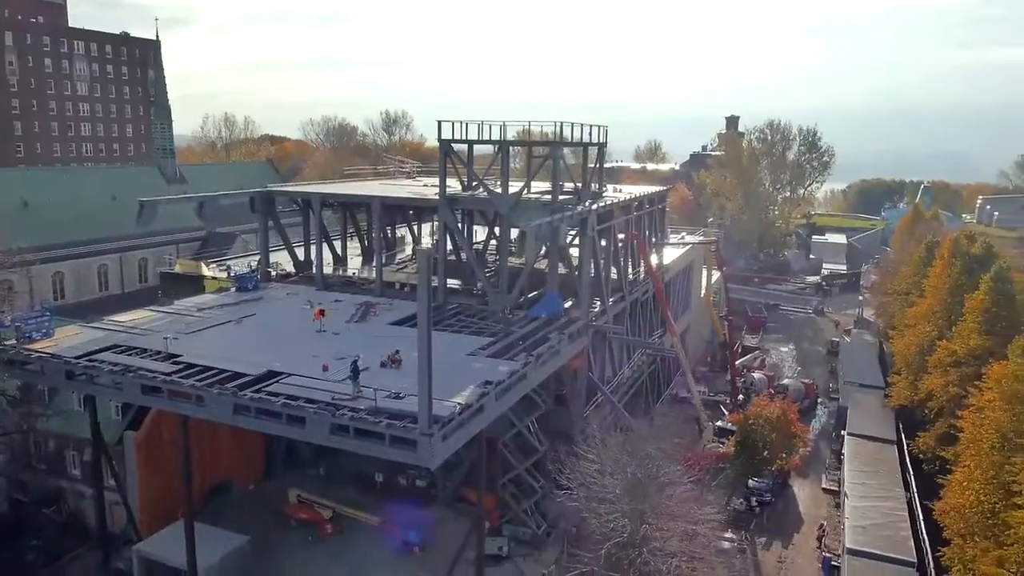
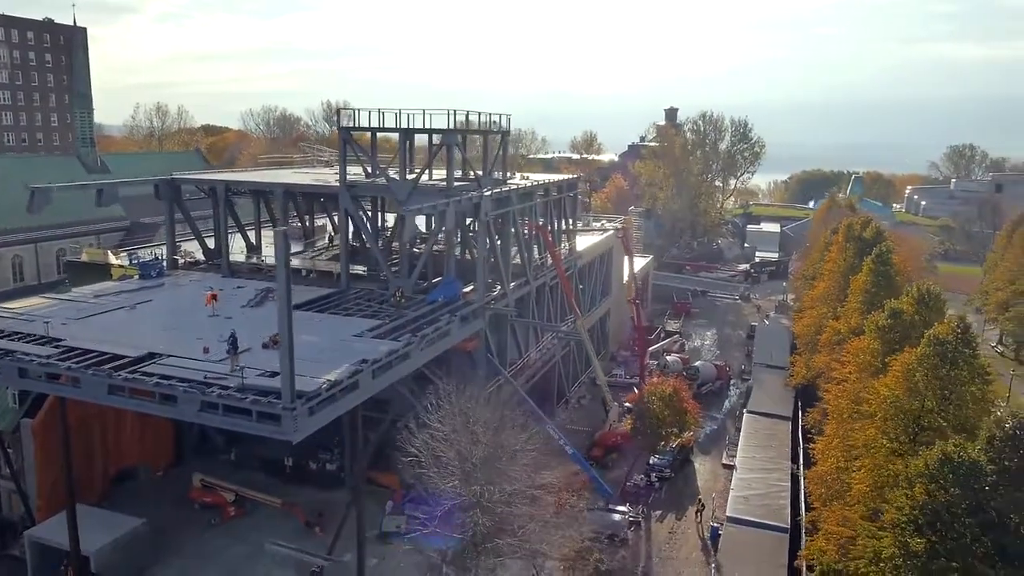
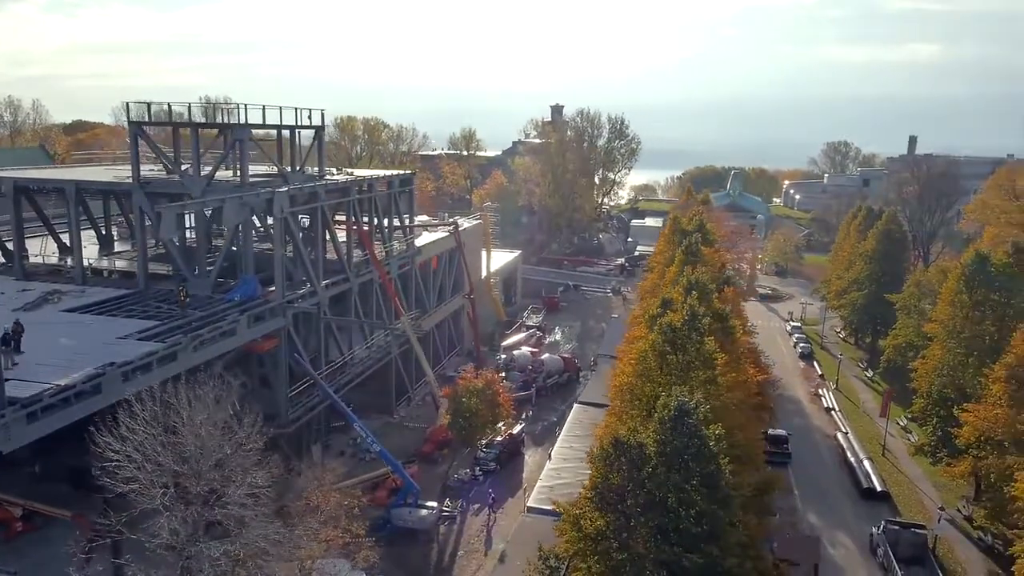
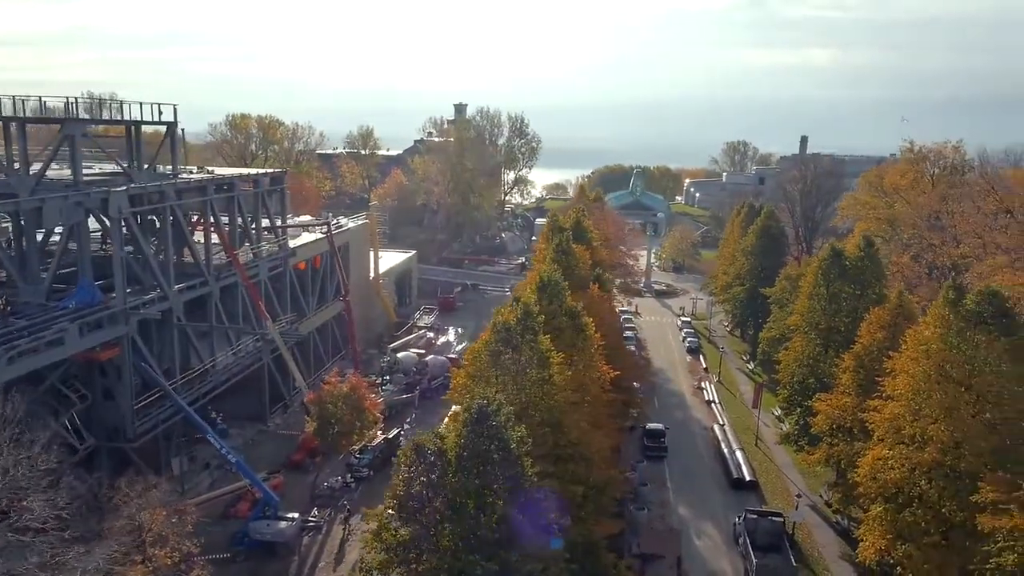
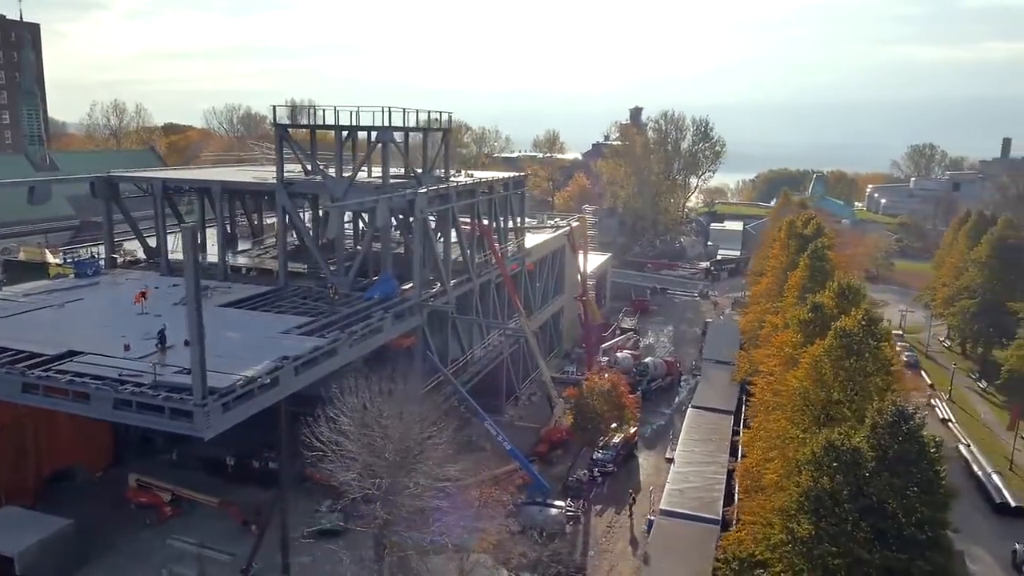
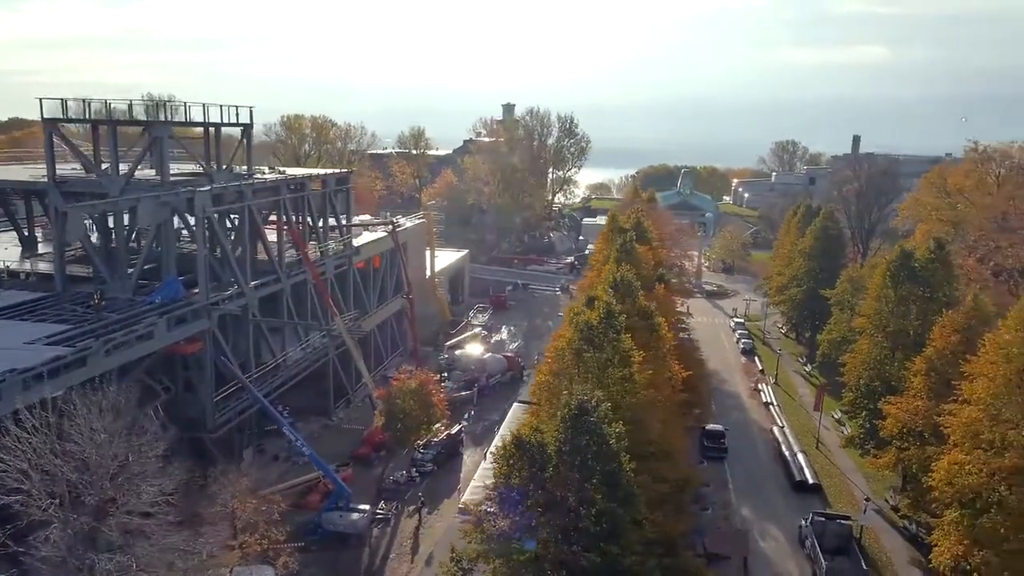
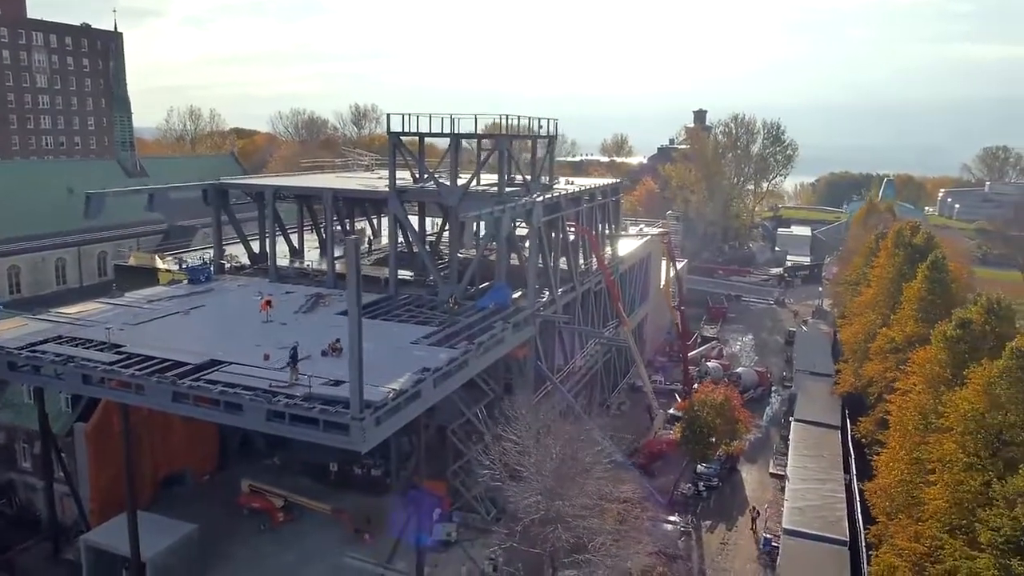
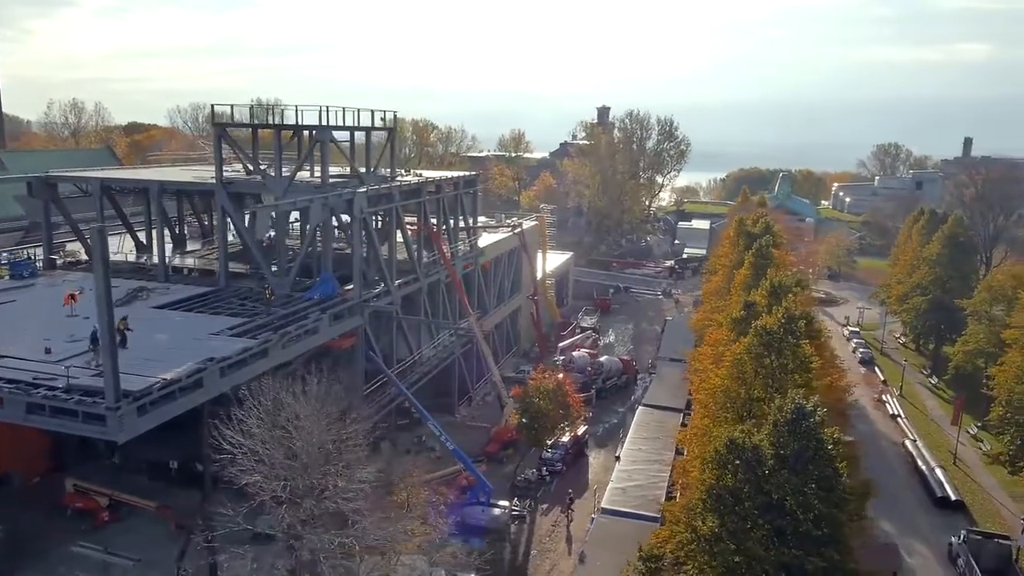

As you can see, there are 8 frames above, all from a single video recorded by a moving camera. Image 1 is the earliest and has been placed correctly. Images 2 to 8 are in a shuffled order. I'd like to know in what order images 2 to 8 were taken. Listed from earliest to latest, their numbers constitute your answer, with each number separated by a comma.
7, 2, 5, 8, 3, 6, 4
